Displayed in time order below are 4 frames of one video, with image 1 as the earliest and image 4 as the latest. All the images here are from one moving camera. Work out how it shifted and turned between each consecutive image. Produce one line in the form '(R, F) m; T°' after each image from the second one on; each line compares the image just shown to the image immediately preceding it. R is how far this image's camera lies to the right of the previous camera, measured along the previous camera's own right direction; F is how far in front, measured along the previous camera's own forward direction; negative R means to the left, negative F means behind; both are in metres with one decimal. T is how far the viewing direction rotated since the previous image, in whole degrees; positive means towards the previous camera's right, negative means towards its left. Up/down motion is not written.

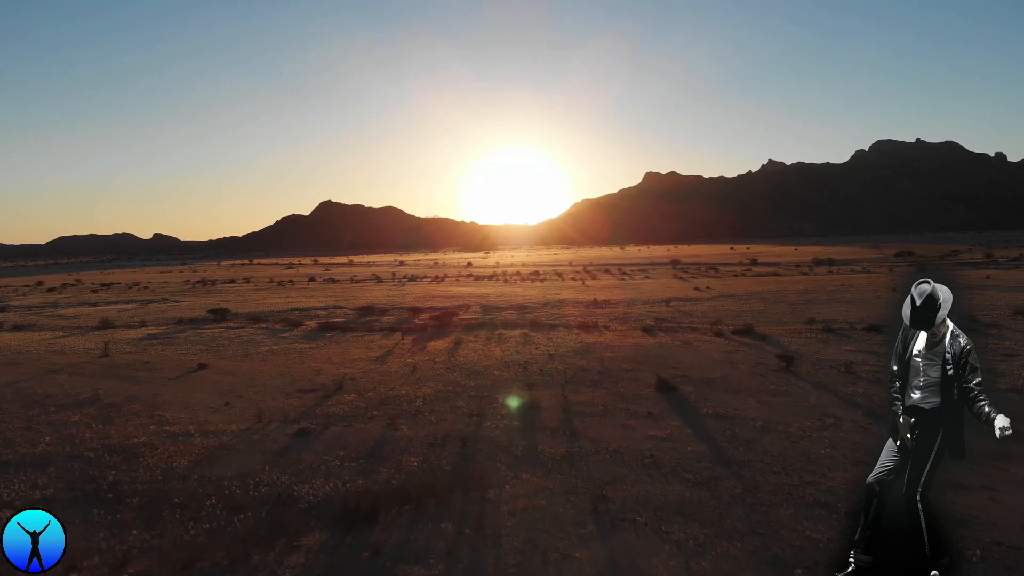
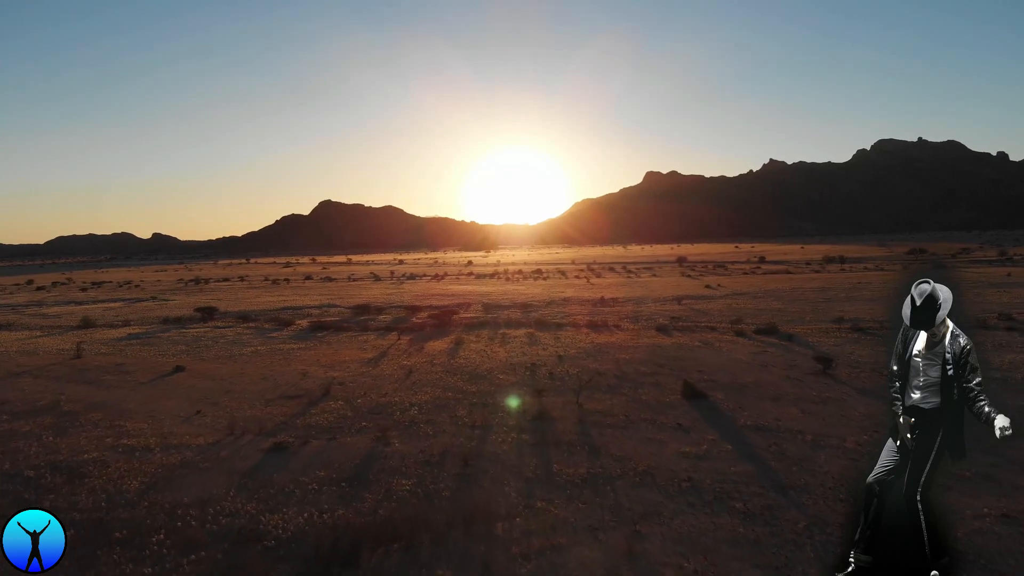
(-0.1, +1.0) m; 0°
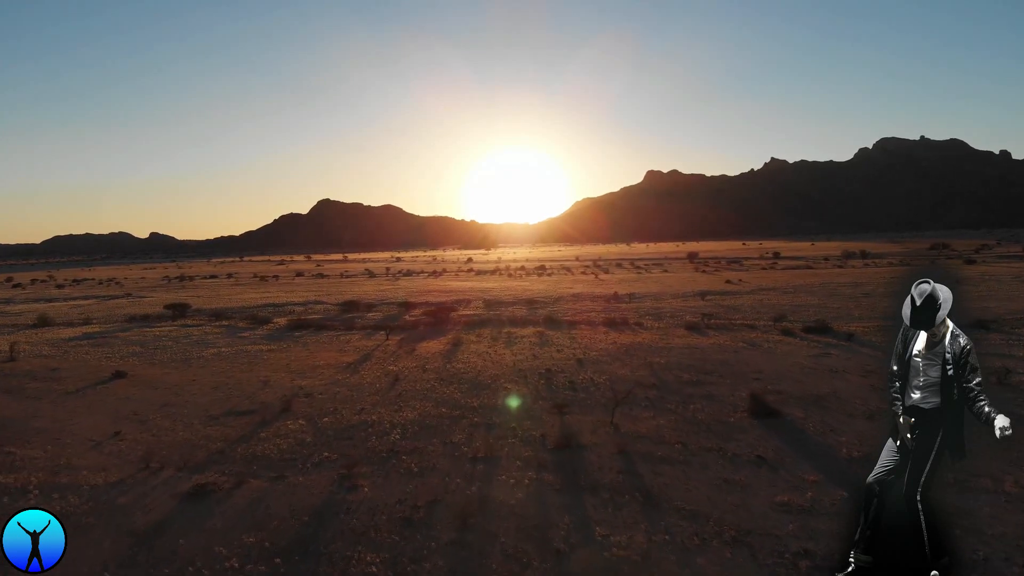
(-0.1, +1.9) m; 0°
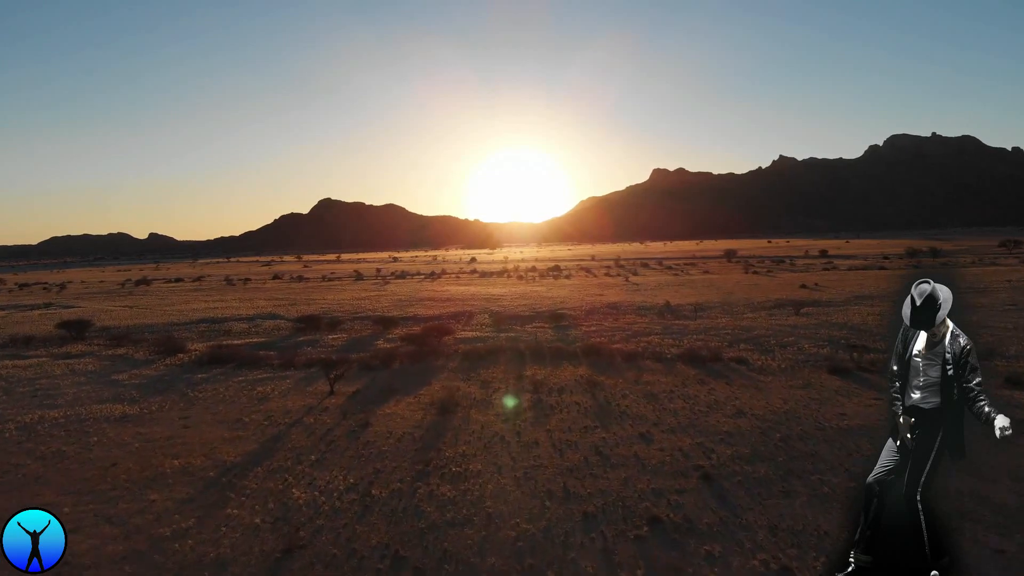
(-0.3, +4.7) m; 0°
